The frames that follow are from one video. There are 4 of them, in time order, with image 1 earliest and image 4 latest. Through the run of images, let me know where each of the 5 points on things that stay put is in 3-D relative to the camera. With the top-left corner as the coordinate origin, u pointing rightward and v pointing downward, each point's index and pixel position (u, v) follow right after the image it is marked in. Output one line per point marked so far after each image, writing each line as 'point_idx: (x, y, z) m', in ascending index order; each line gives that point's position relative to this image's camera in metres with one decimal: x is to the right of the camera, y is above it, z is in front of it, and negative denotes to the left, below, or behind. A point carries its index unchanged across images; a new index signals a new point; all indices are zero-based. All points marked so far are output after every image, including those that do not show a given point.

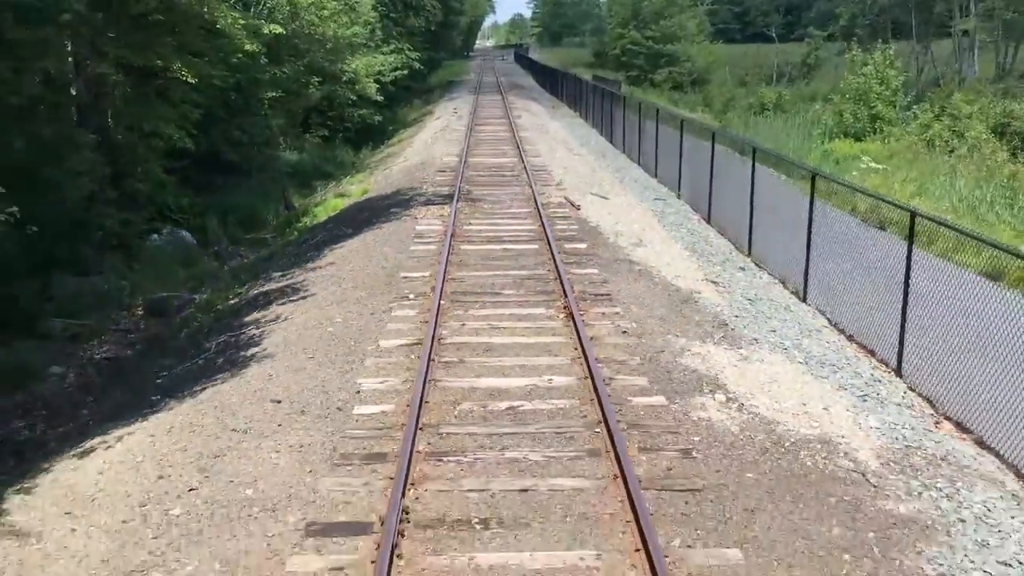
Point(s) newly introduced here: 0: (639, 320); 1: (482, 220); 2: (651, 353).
0: (+1.5, -0.3, +10.9) m
1: (-0.5, +1.2, +16.7) m
2: (+1.4, -0.7, +9.6) m
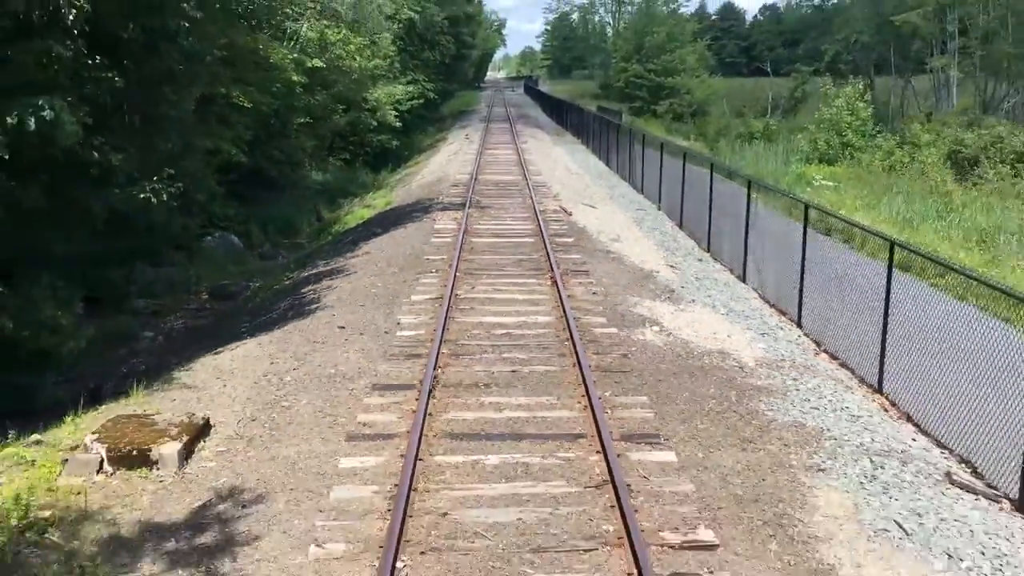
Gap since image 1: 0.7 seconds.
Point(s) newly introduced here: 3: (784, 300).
0: (+1.4, 0.0, +14.3) m
1: (-0.5, +1.4, +20.3) m
2: (+1.4, -0.2, +13.0) m
3: (+4.1, -0.1, +14.4) m
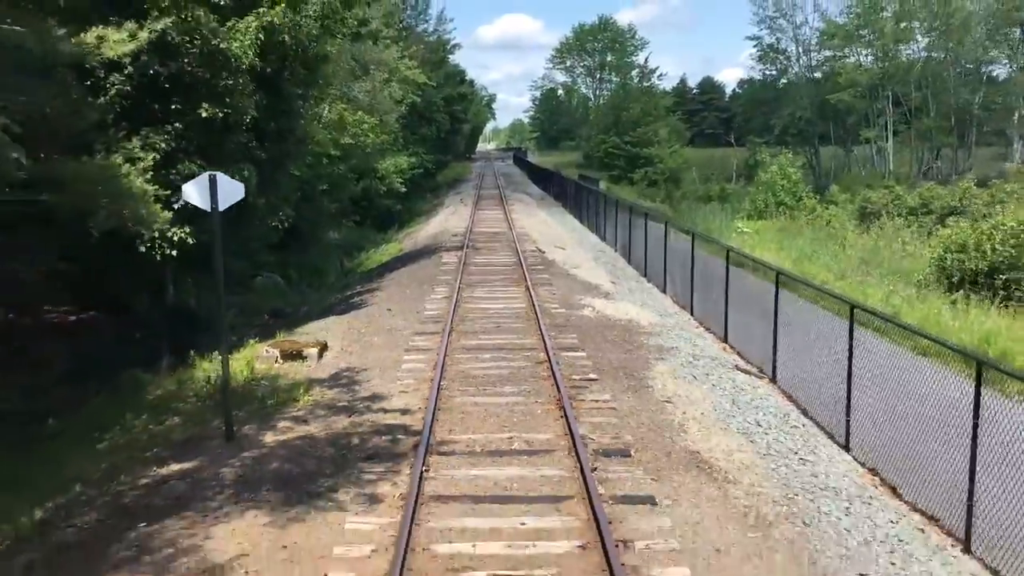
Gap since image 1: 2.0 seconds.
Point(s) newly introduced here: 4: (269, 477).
0: (+1.1, -0.1, +20.9) m
1: (-0.8, +0.9, +26.9) m
2: (+1.1, -0.3, +19.6) m
3: (+3.8, -0.2, +21.0) m
4: (-2.4, -1.9, +9.4) m
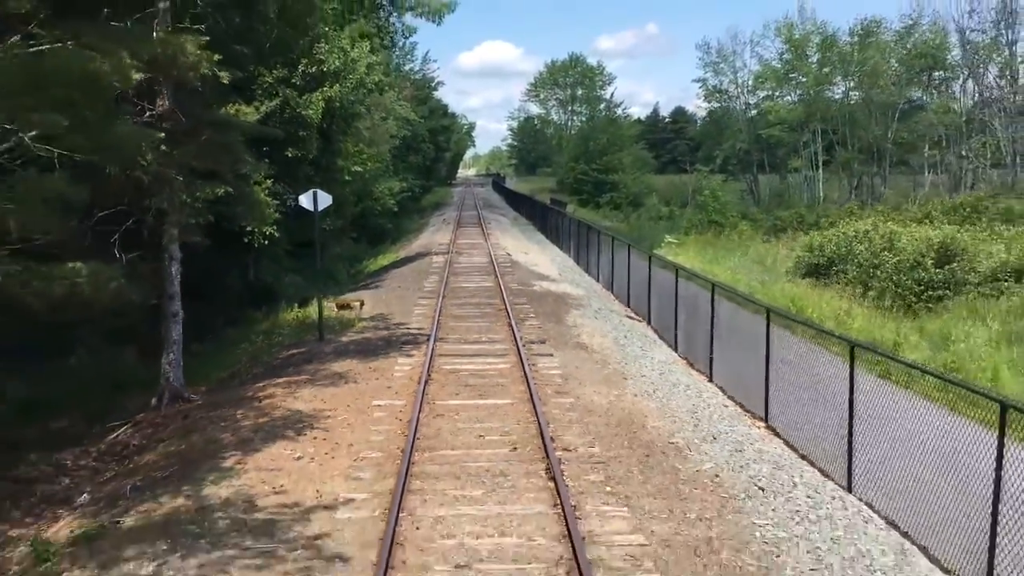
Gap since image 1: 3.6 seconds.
0: (+0.3, +0.3, +29.2) m
1: (-1.8, +1.1, +35.2) m
2: (+0.3, +0.2, +27.9) m
3: (+3.0, +0.2, +29.3) m
4: (-3.0, -1.2, +17.5) m
